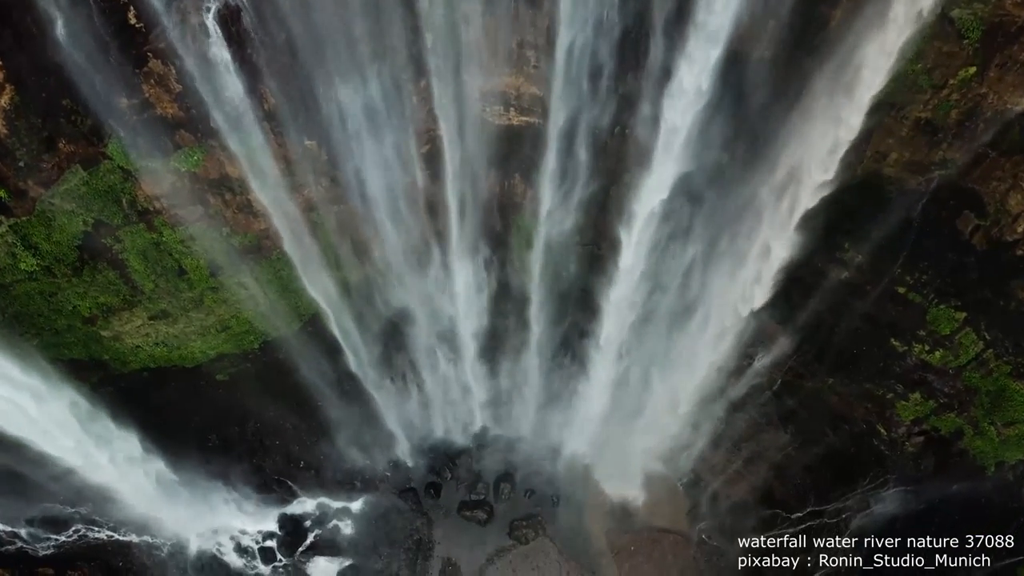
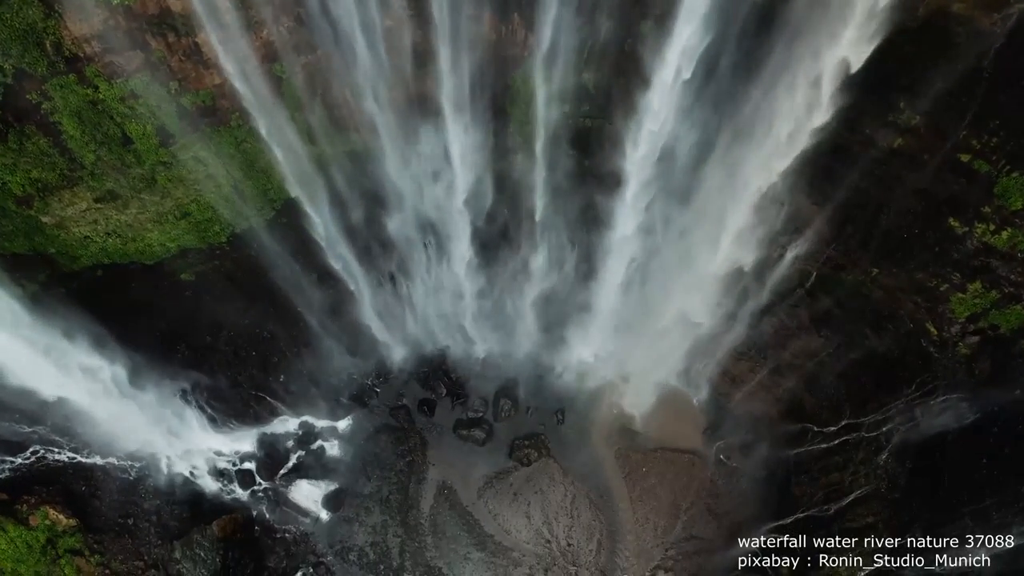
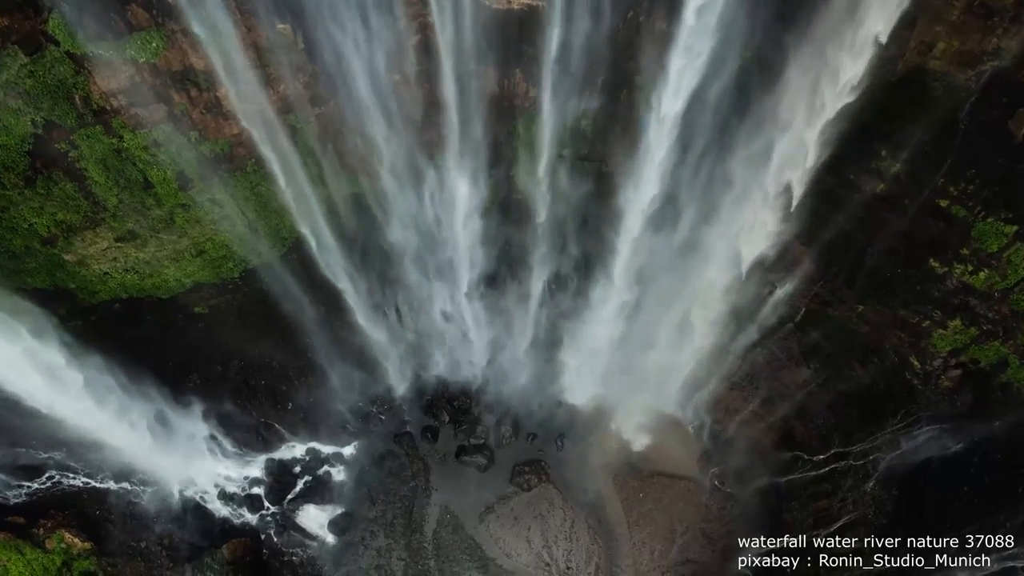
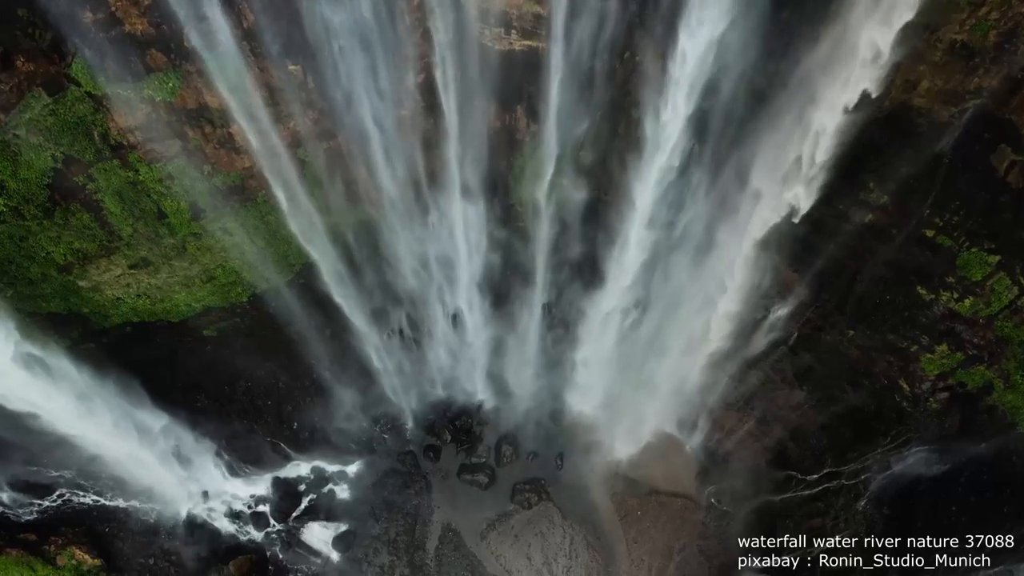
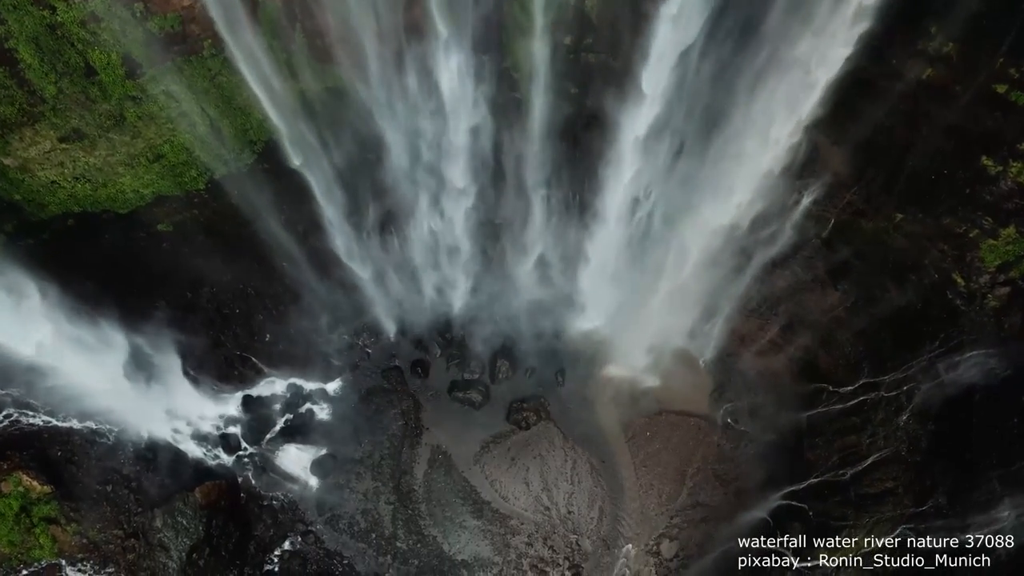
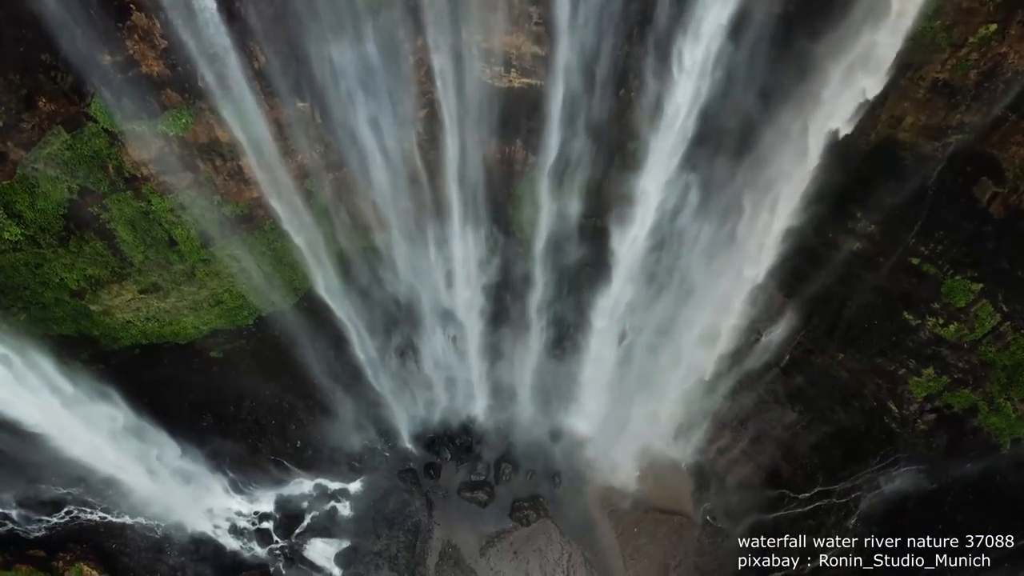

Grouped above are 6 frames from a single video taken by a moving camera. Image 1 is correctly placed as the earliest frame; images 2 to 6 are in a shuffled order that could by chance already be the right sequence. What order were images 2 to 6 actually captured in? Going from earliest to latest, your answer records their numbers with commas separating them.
6, 4, 3, 2, 5
